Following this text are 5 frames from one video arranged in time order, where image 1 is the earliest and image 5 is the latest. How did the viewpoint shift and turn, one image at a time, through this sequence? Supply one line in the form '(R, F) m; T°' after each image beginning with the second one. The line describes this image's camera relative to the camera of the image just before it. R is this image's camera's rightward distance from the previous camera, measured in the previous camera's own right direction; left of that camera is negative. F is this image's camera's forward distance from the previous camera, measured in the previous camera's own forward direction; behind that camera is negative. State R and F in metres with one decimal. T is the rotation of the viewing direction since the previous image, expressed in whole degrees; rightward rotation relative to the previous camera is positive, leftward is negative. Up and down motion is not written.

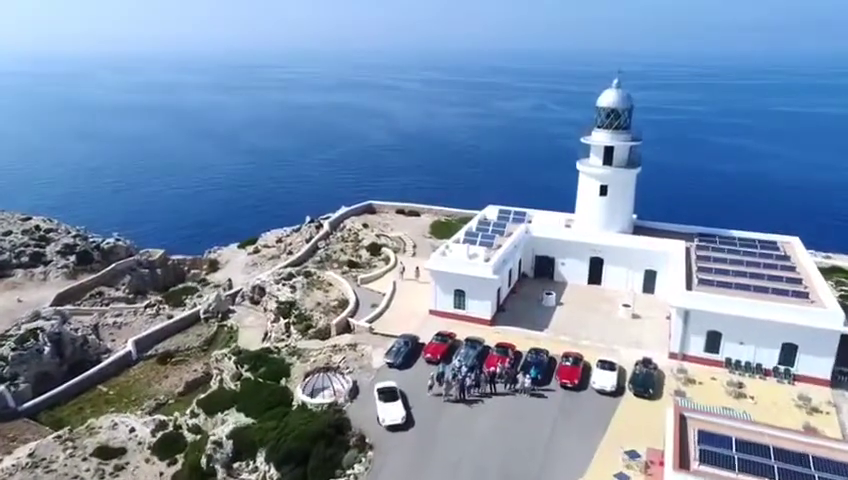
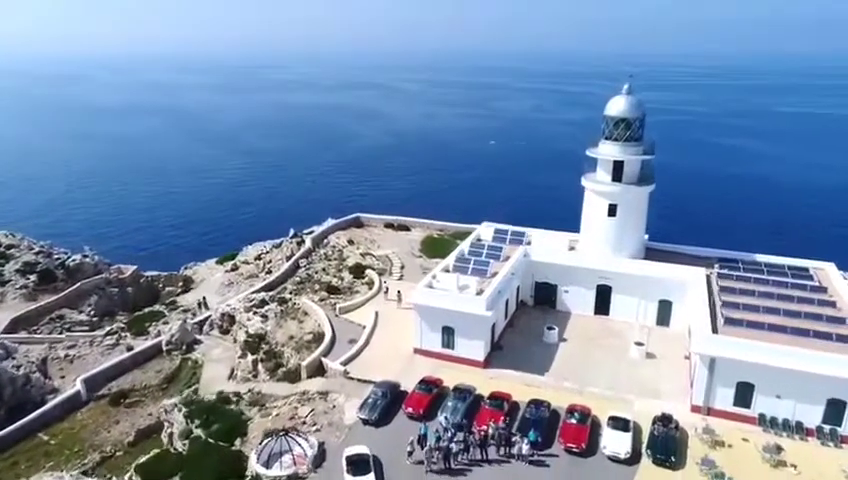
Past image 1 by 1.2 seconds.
(+1.0, +3.6) m; 0°
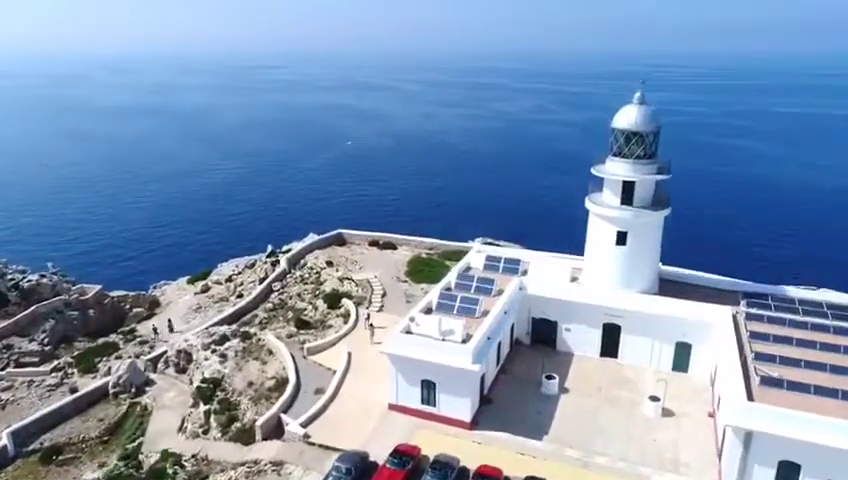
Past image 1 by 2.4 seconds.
(+1.3, +3.9) m; 0°
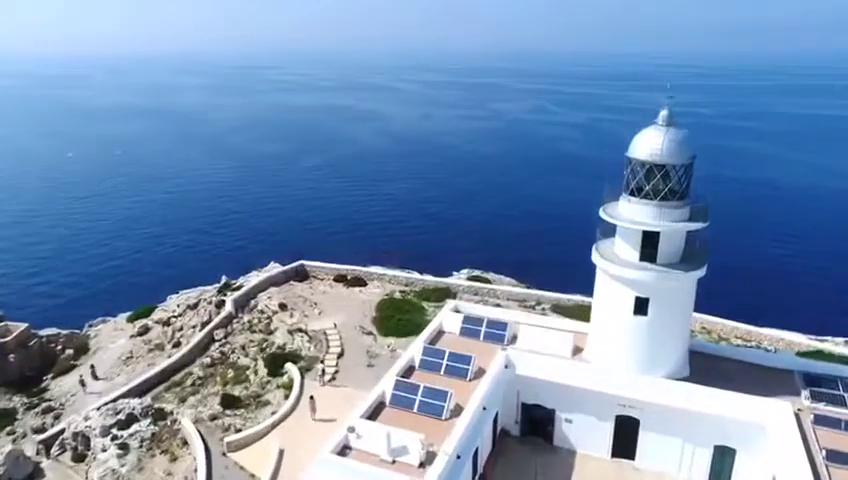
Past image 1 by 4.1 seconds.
(+2.2, +6.2) m; 0°
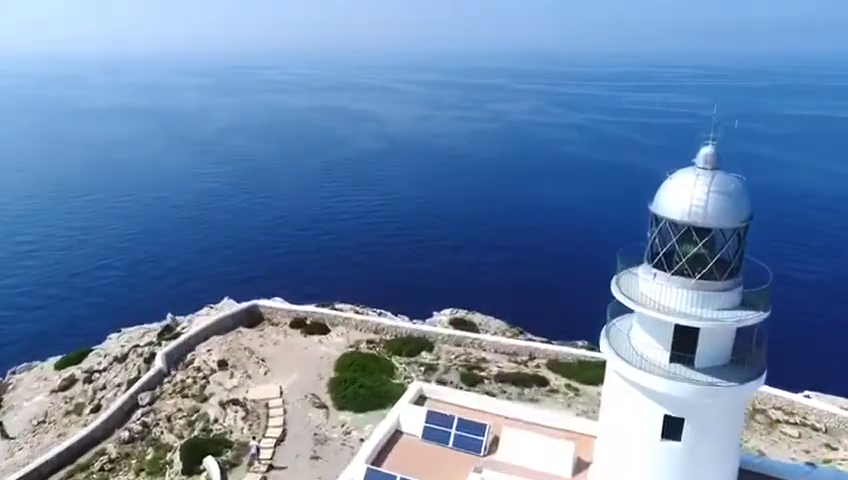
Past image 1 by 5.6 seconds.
(+2.0, +5.4) m; 0°
